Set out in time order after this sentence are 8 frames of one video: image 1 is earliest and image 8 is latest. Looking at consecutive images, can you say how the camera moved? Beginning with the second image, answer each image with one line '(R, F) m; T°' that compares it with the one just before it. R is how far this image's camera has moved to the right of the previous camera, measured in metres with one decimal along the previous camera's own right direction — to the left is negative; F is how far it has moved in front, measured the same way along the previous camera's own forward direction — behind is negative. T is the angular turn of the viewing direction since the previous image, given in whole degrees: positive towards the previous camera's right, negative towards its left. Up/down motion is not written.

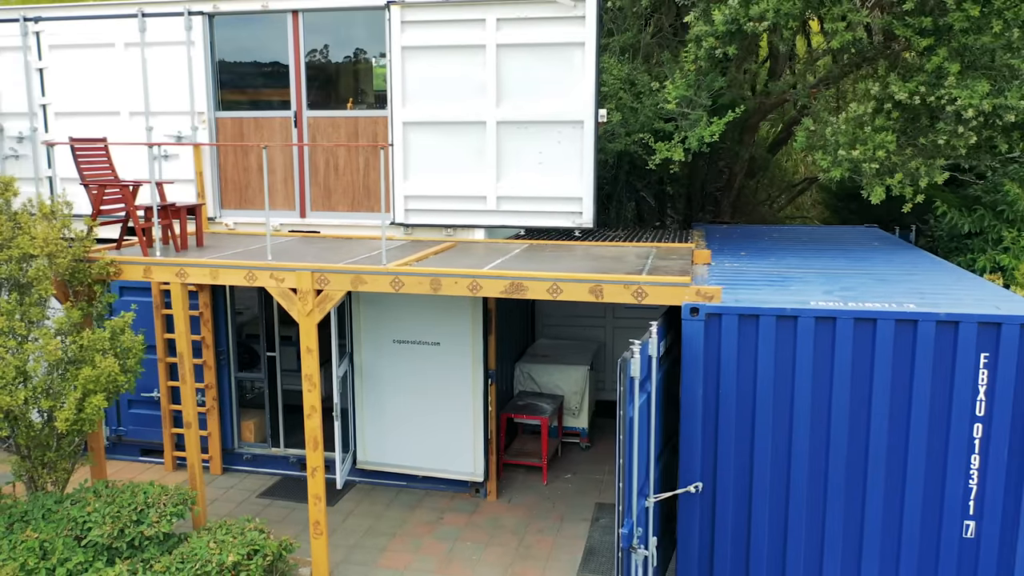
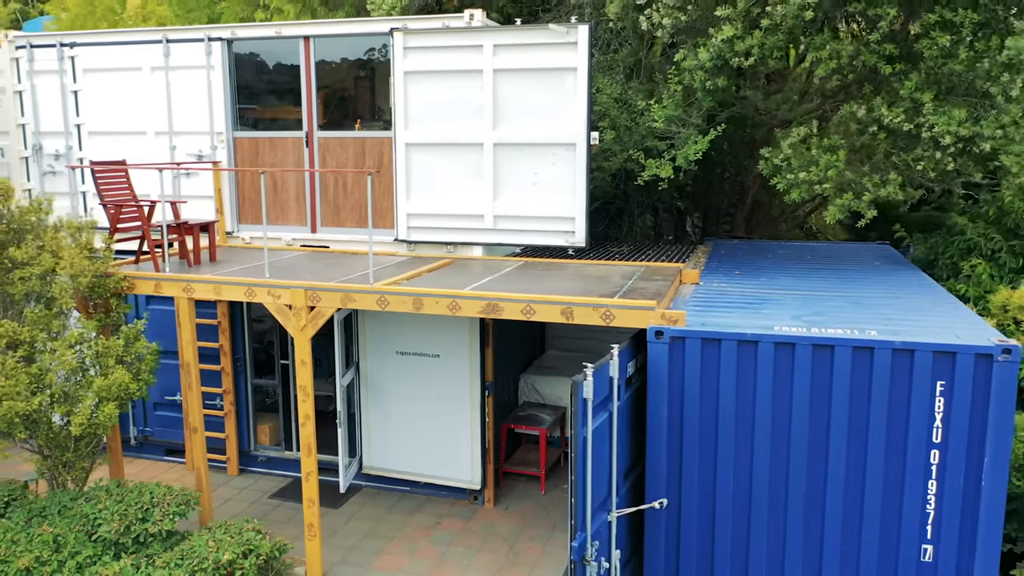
(+0.5, -0.3) m; -4°
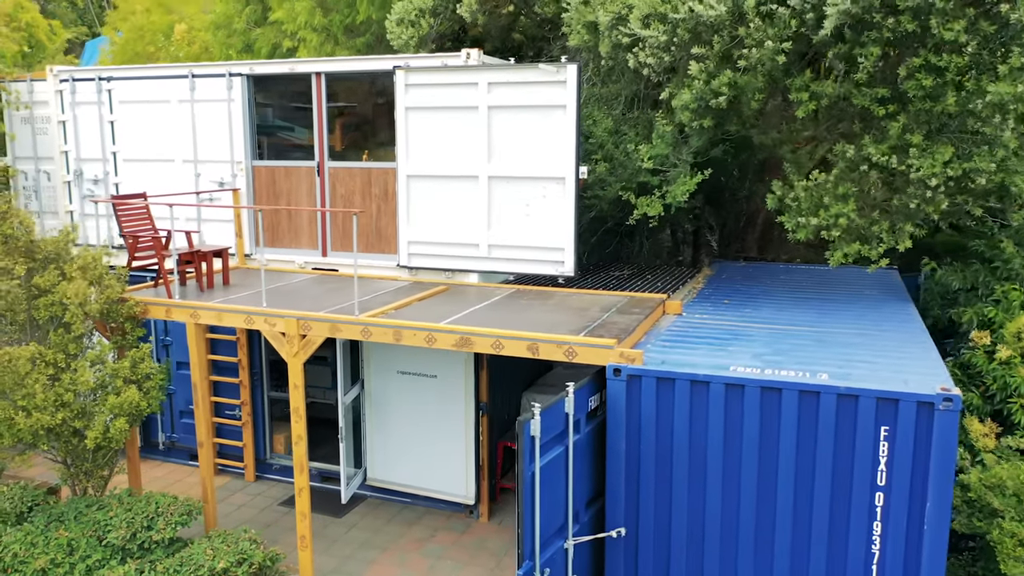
(+0.6, -0.3) m; -4°
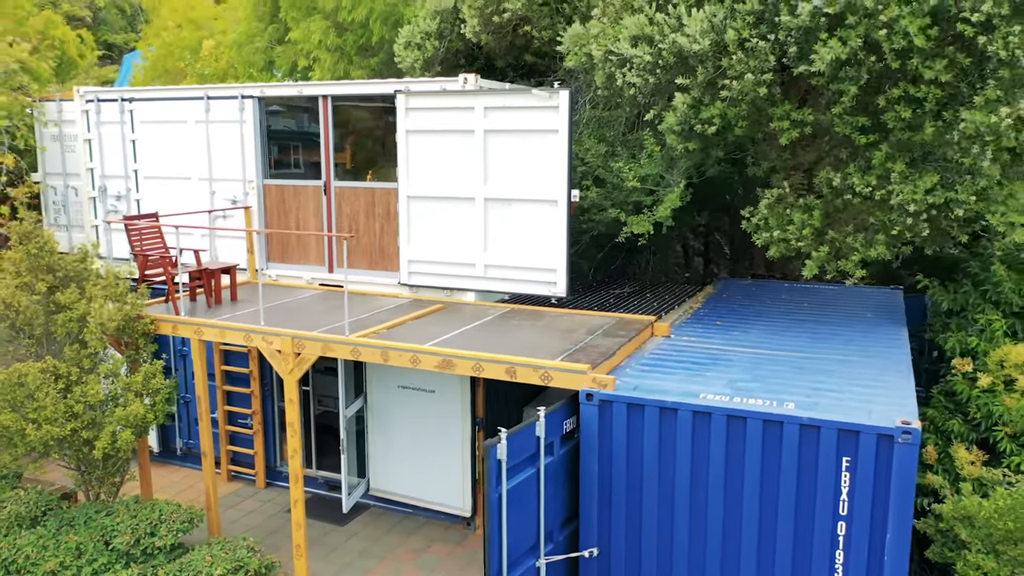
(+0.4, -0.2) m; -3°
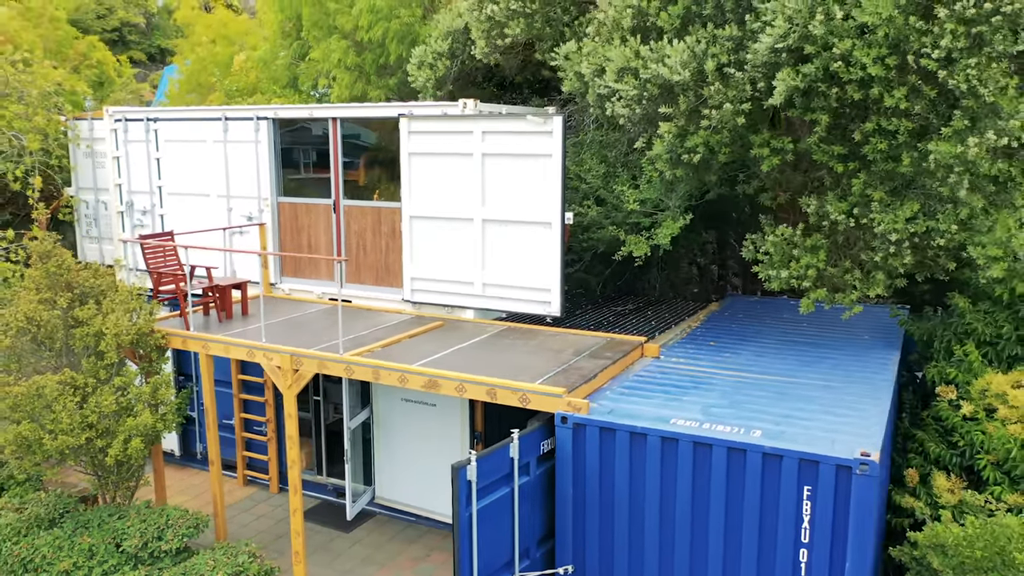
(+0.5, -0.2) m; -3°
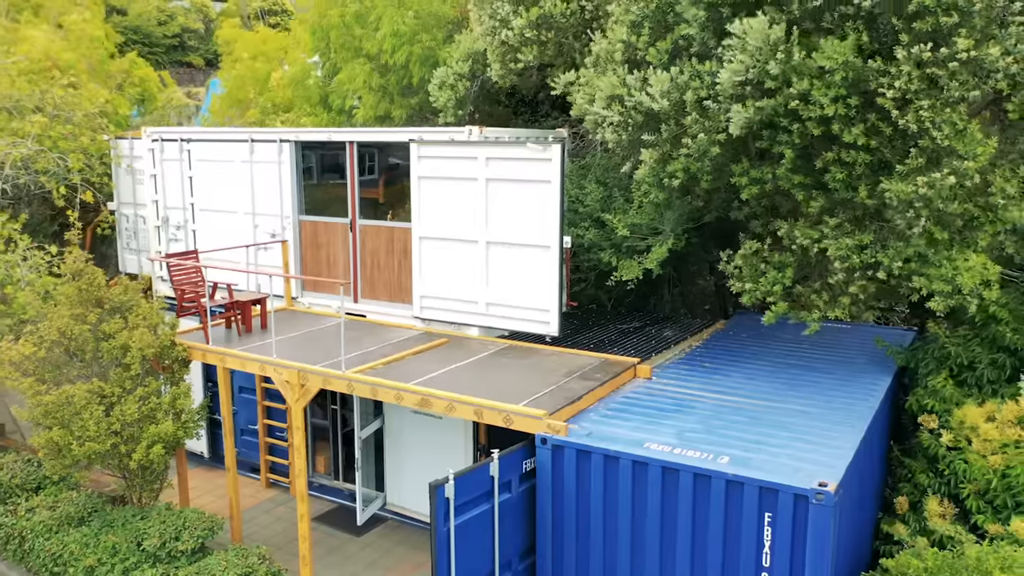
(+0.5, -0.3) m; -4°
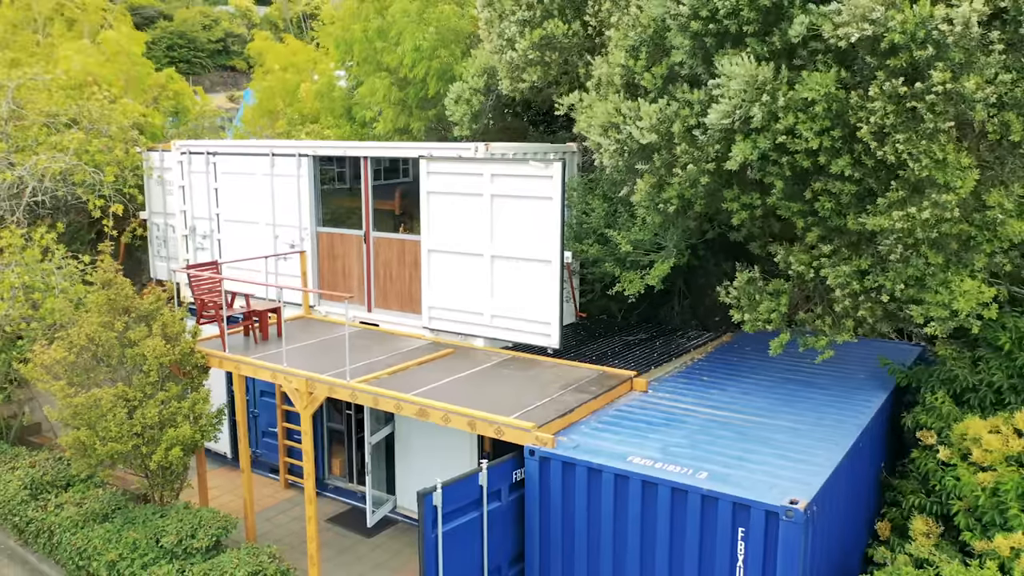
(+0.4, -0.2) m; -3°
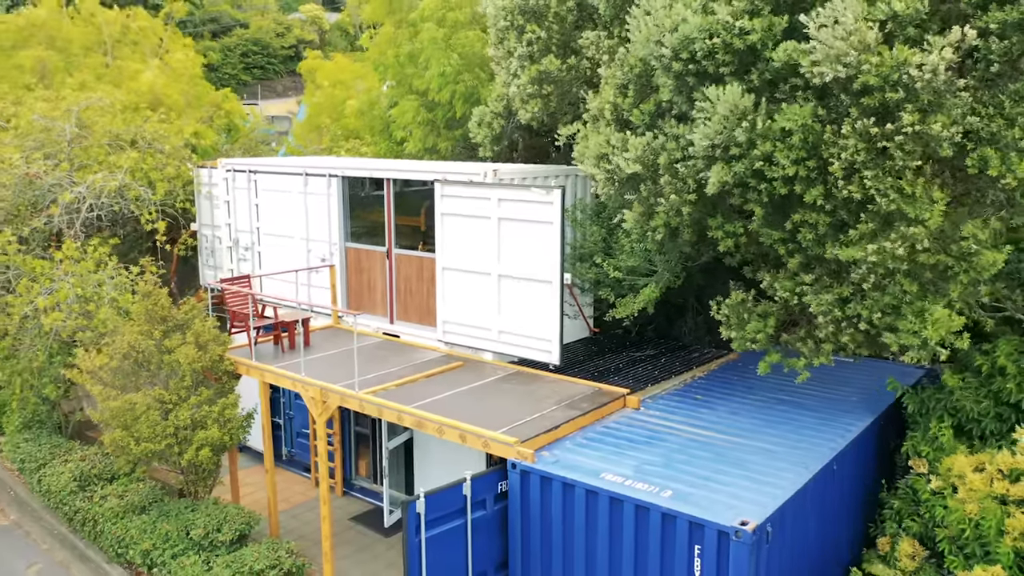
(+0.7, -0.4) m; -5°
